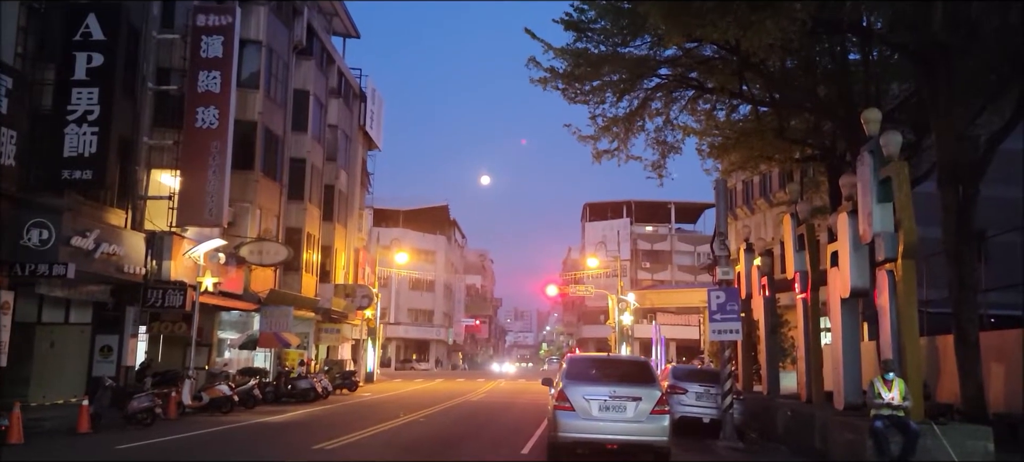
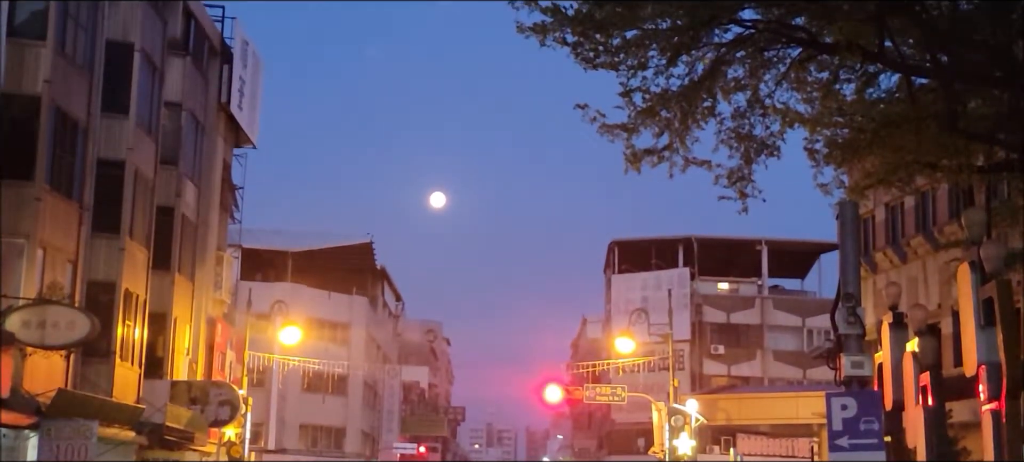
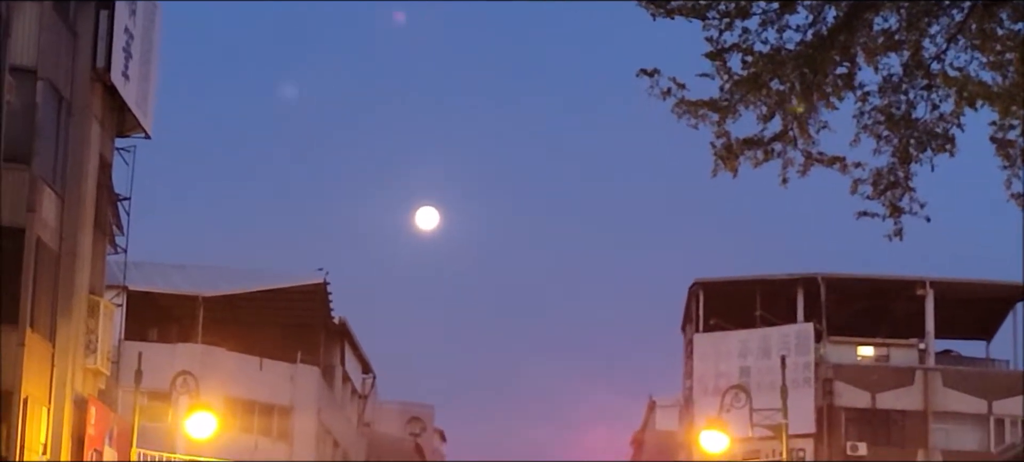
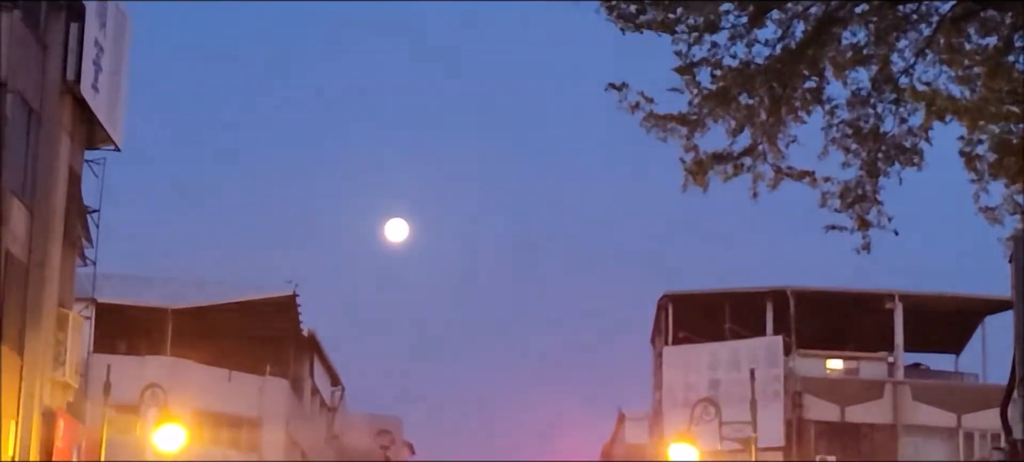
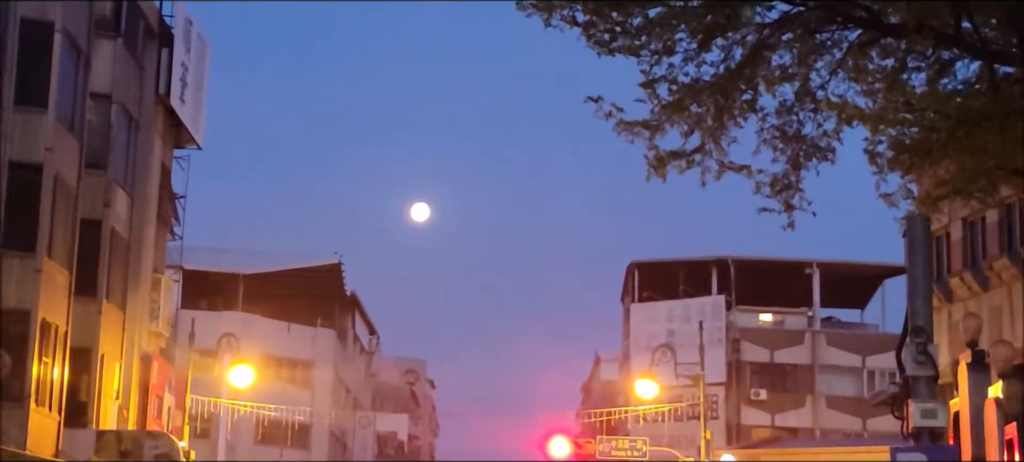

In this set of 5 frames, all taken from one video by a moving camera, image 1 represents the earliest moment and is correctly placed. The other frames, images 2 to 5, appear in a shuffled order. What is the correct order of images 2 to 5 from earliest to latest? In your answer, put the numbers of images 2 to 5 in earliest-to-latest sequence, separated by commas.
2, 5, 4, 3
